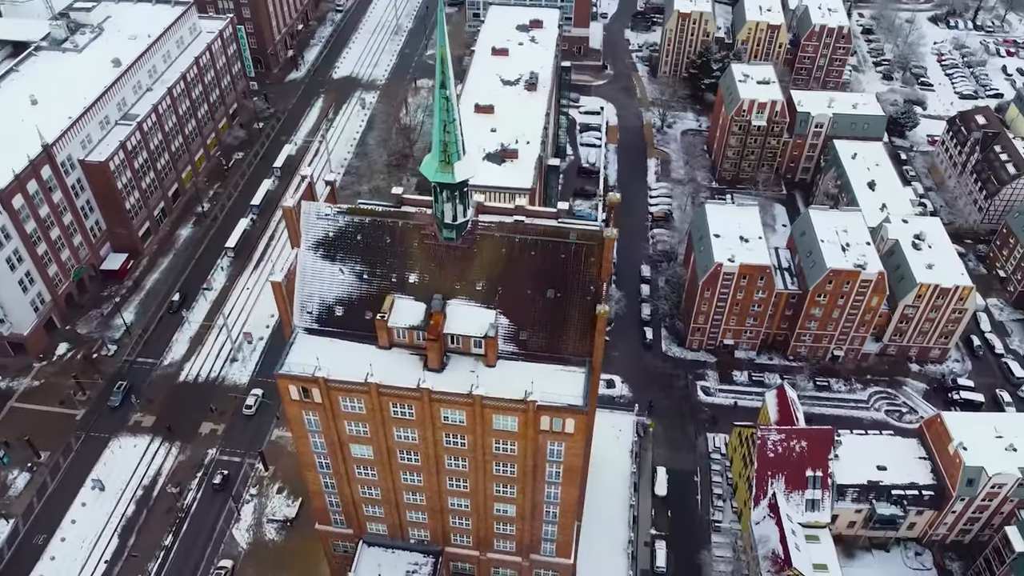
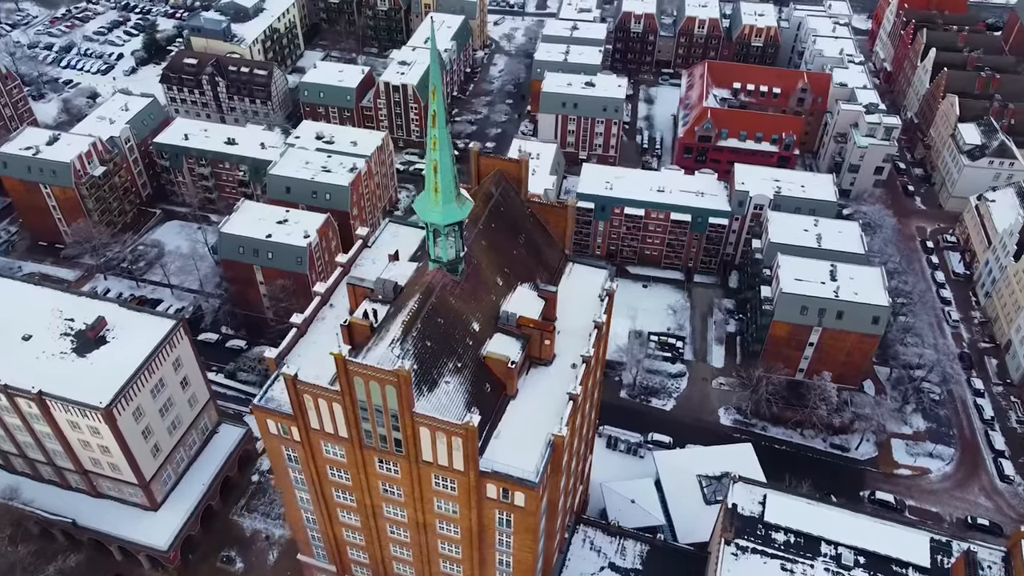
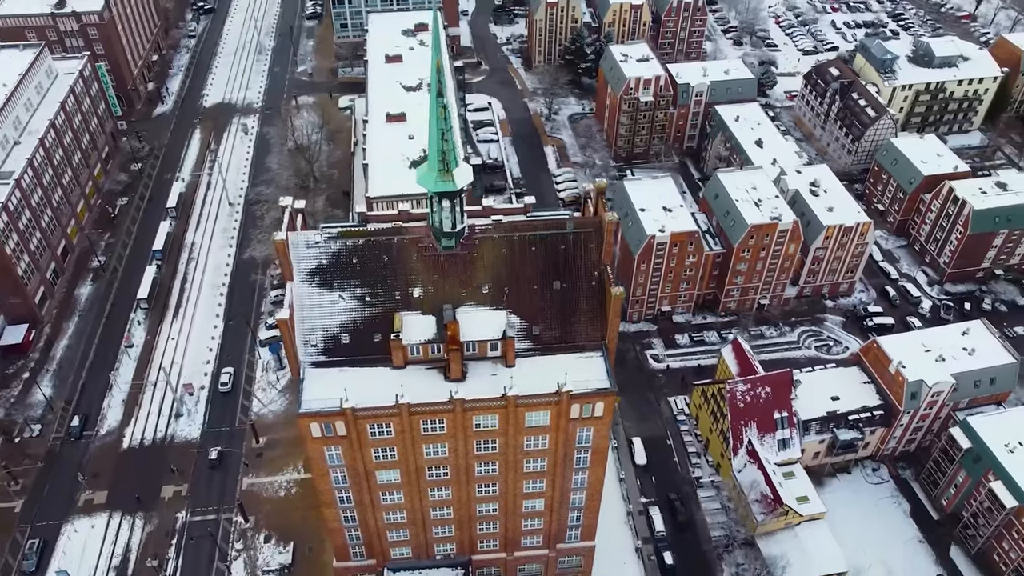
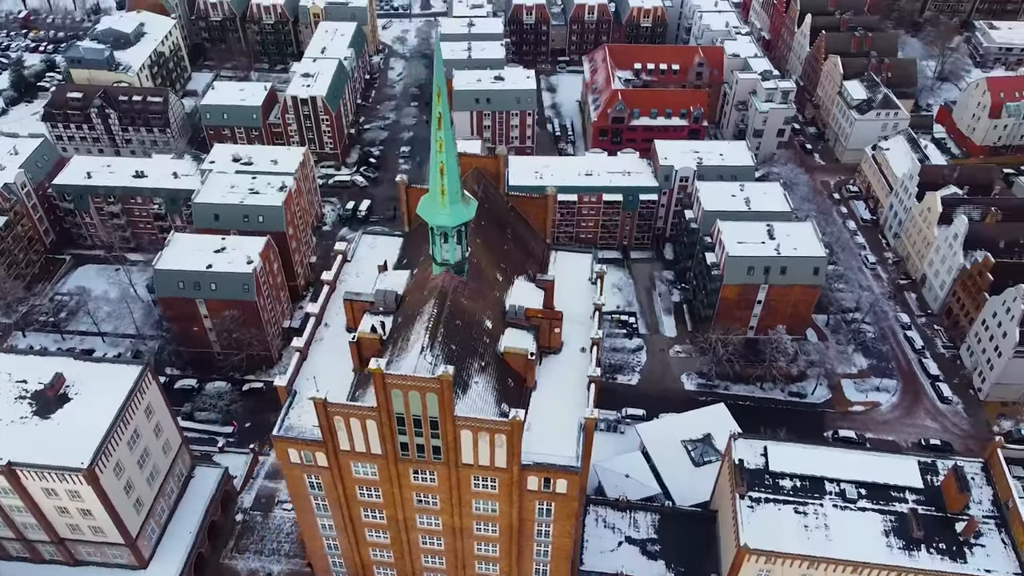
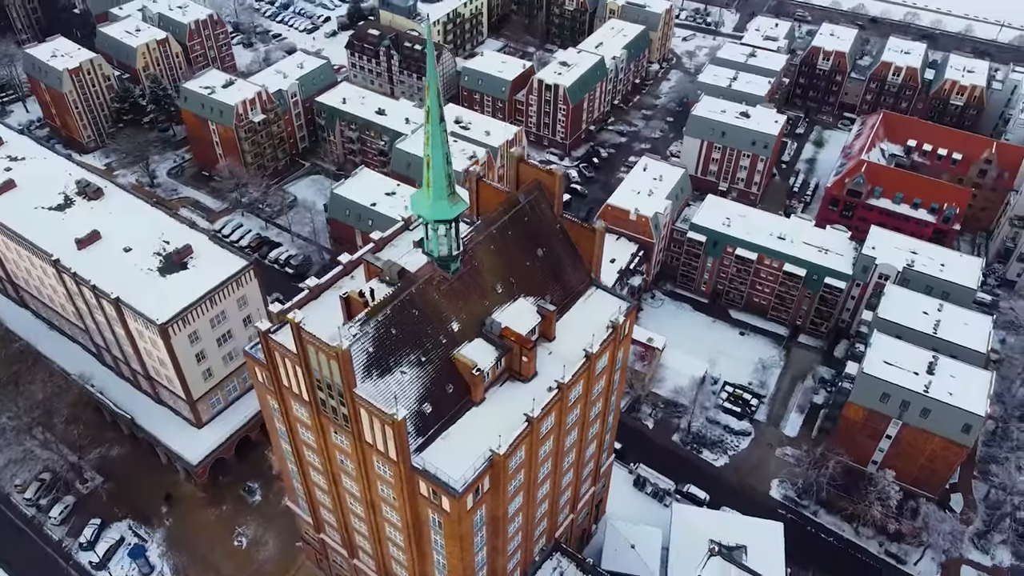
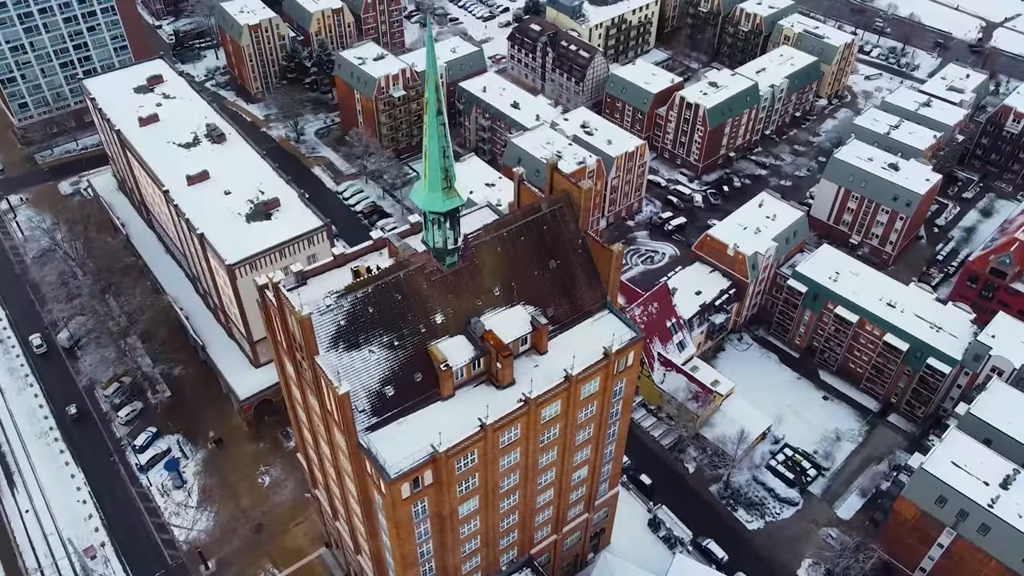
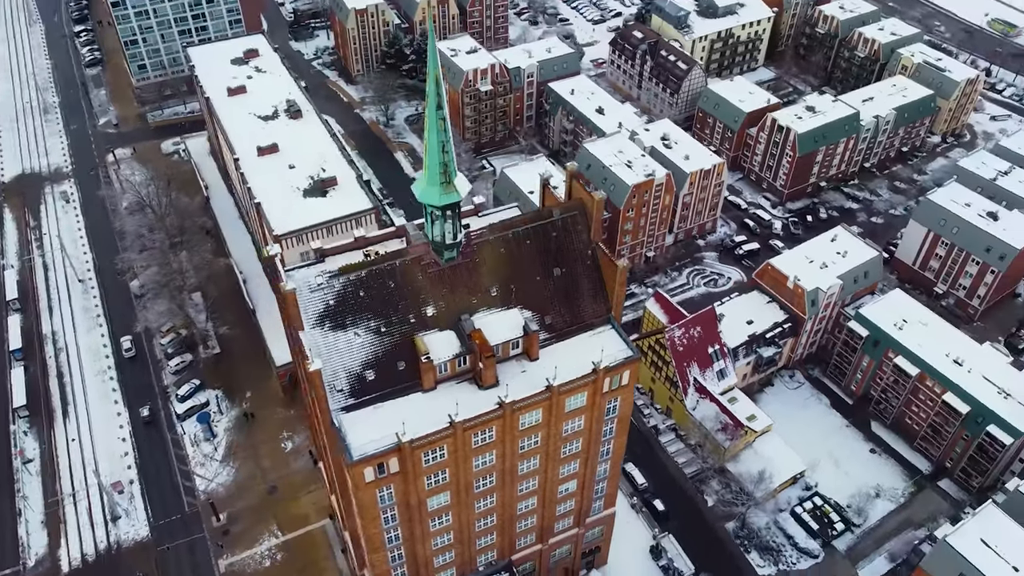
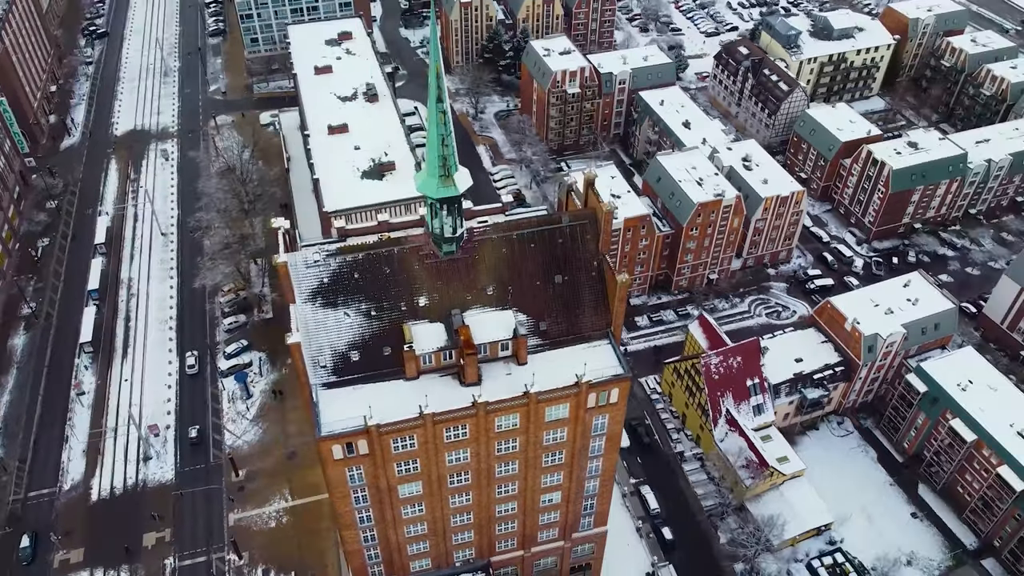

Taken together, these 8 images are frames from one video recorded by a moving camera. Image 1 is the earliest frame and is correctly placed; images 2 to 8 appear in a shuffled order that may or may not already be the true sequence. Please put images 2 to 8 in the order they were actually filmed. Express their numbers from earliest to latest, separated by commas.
3, 8, 7, 6, 5, 2, 4
